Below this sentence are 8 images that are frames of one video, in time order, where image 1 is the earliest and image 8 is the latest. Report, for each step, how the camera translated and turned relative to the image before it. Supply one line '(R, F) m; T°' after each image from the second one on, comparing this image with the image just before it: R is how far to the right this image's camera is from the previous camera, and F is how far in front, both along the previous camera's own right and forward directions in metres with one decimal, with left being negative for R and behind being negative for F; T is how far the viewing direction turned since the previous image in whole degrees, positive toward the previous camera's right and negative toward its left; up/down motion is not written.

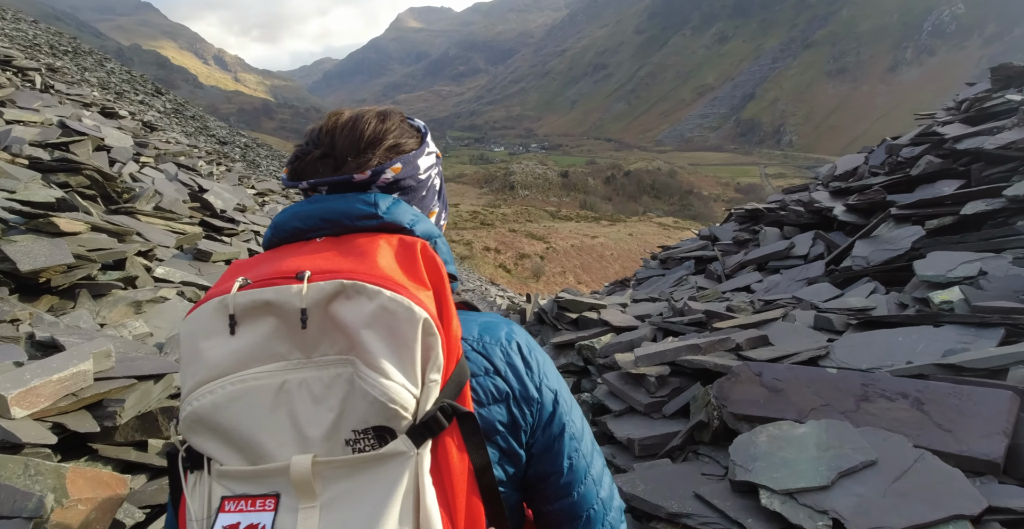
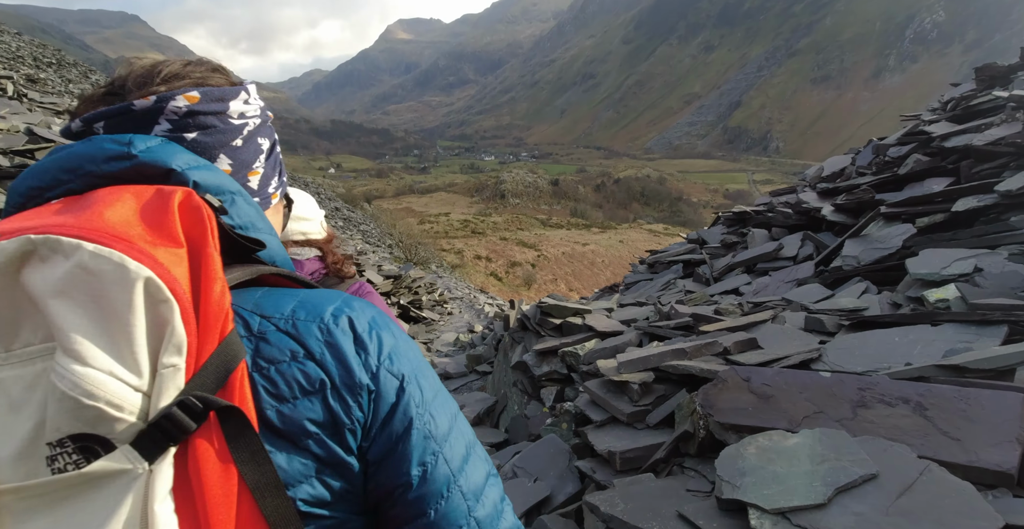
(+0.2, +0.3) m; +1°
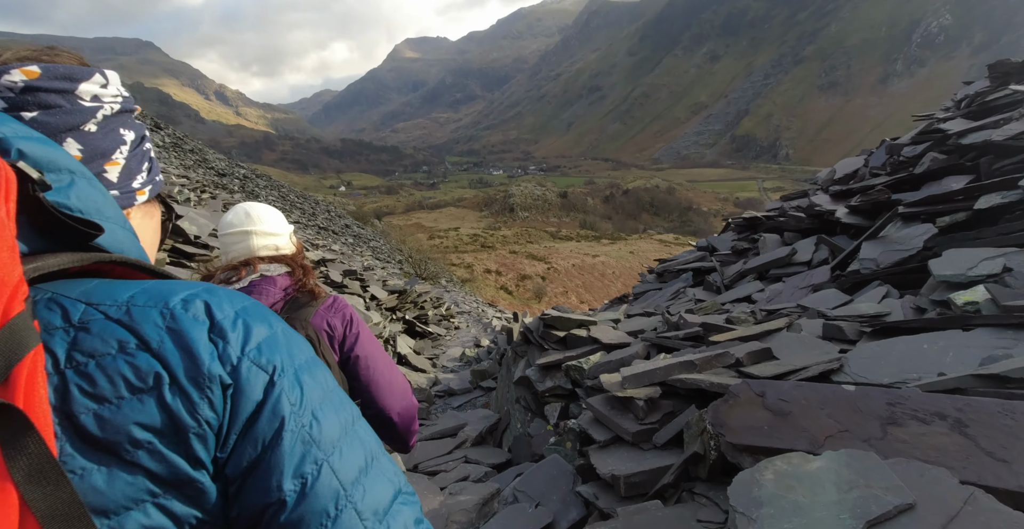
(+0.1, +0.3) m; -1°
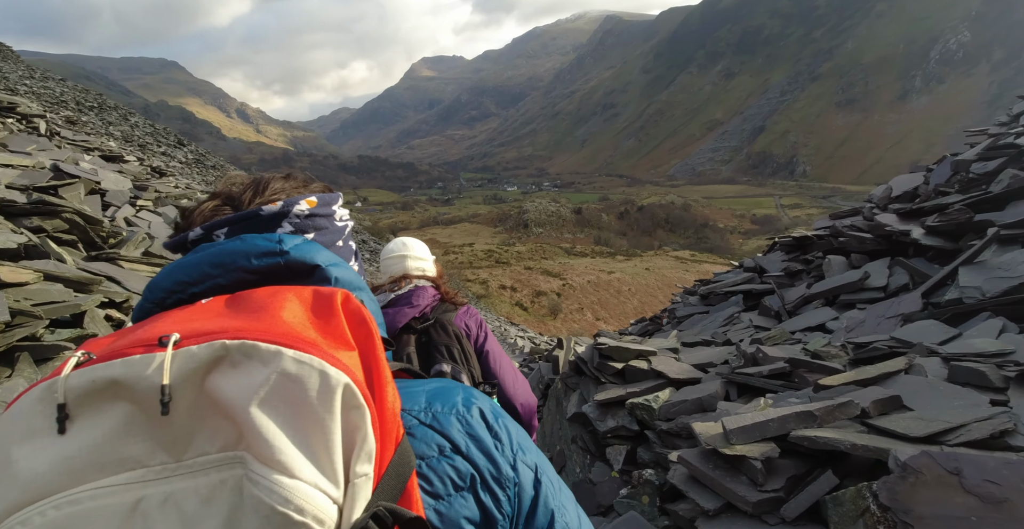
(-0.5, +0.7) m; -1°
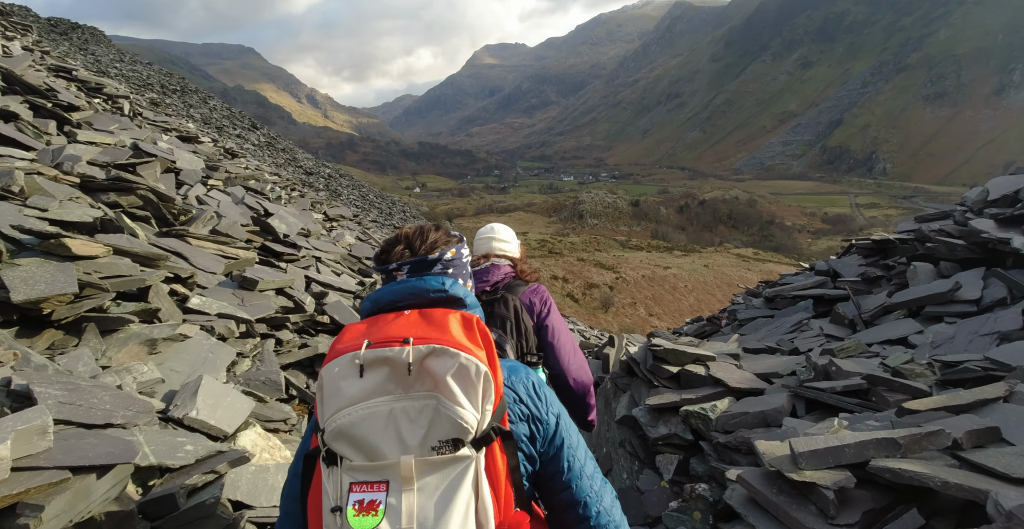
(0.0, +0.2) m; -5°
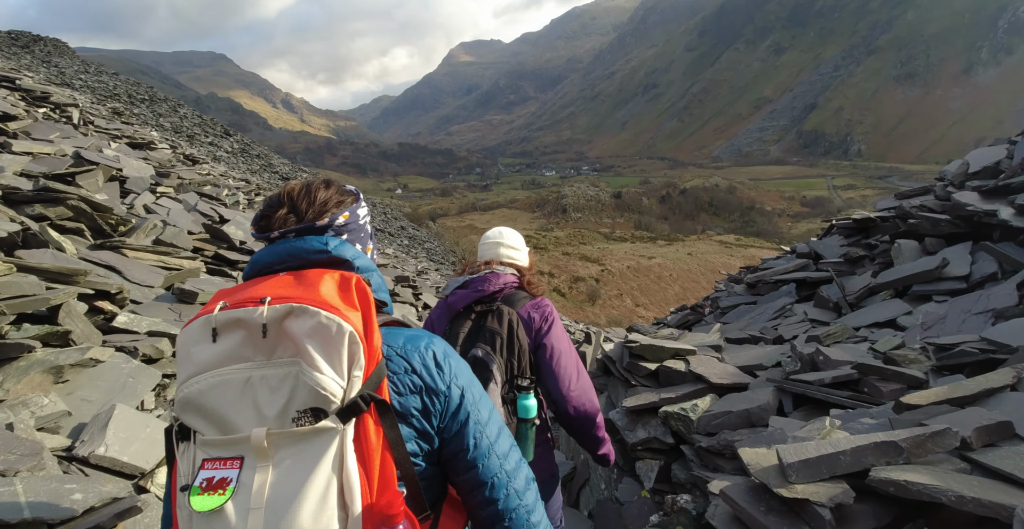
(+0.3, +0.5) m; +1°
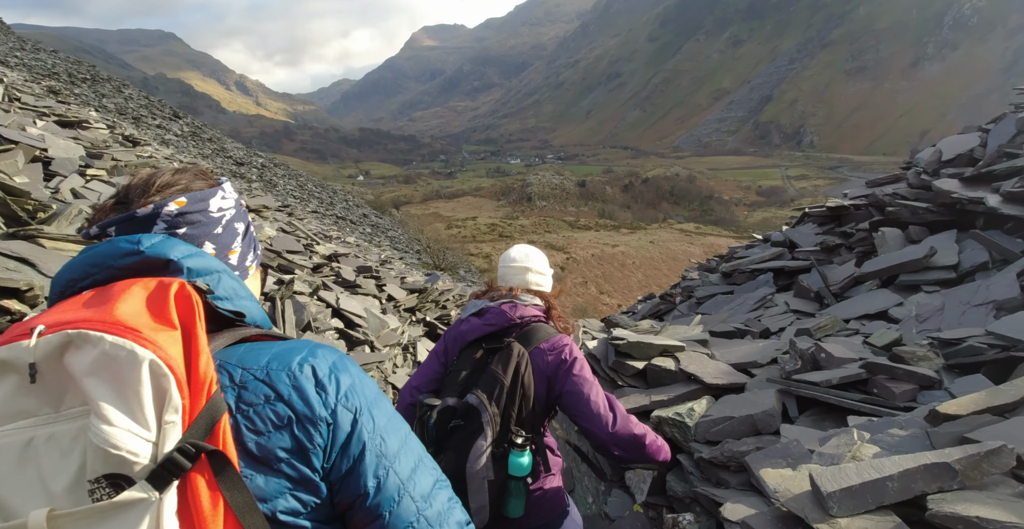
(-0.1, +0.6) m; +4°
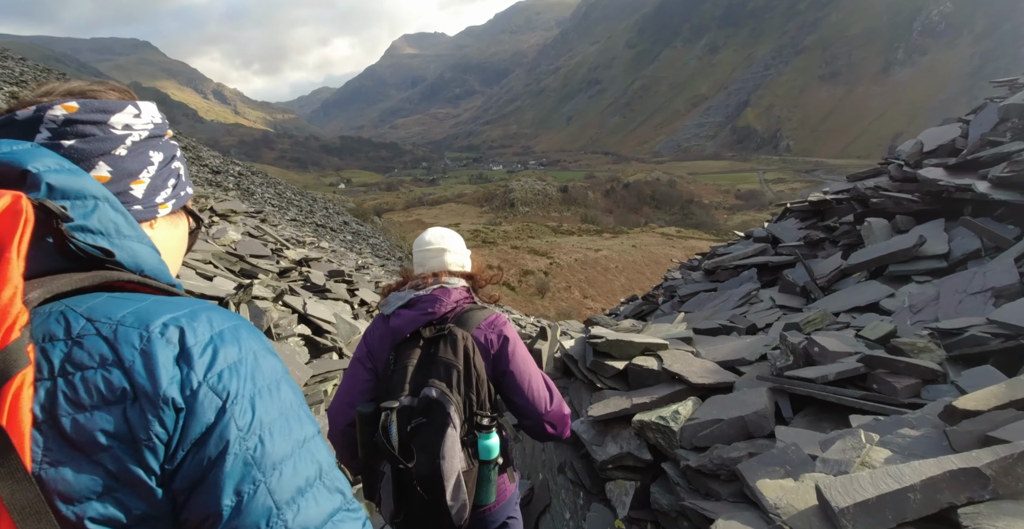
(+0.1, +0.5) m; +2°
